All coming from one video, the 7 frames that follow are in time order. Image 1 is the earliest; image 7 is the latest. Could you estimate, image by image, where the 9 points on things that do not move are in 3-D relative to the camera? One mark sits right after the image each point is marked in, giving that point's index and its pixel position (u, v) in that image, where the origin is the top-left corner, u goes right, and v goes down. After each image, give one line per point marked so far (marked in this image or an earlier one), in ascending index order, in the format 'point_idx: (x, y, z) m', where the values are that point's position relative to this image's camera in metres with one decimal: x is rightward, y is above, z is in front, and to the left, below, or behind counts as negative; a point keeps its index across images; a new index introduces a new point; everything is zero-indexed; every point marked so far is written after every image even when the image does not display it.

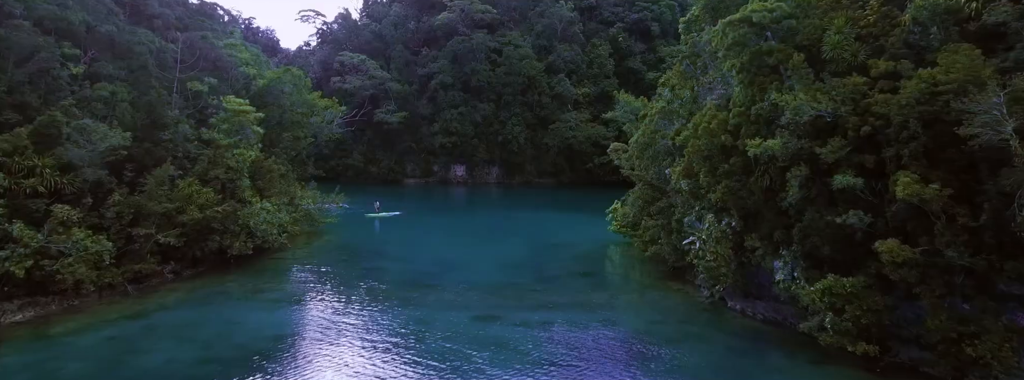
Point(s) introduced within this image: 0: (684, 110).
0: (+3.8, +1.7, +14.4) m
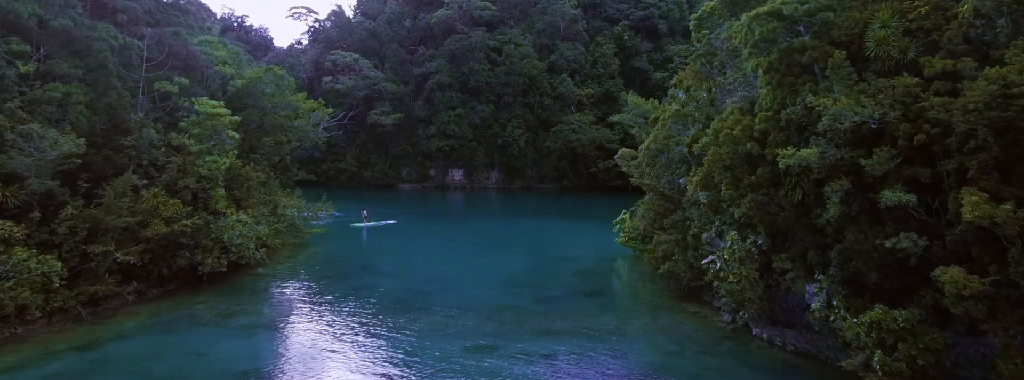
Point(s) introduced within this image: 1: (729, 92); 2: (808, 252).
0: (+3.8, +1.5, +13.1) m
1: (+4.1, +1.8, +12.4) m
2: (+4.3, -0.9, +9.7) m
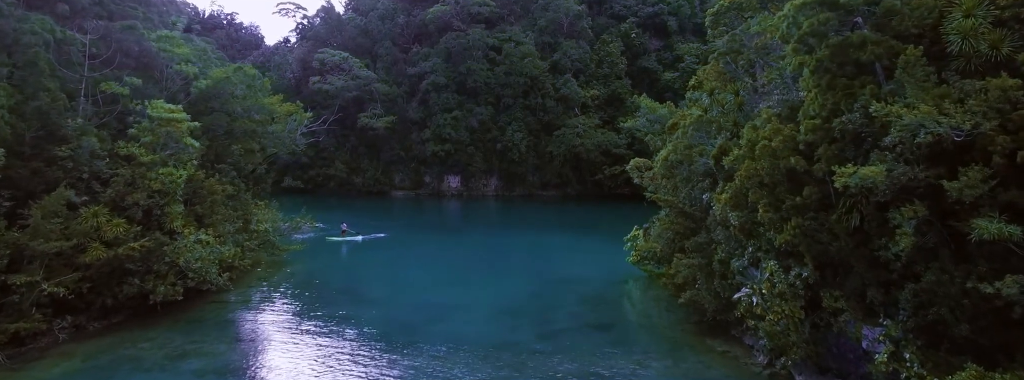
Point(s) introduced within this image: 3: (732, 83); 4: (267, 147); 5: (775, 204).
0: (+3.7, +1.2, +11.4) m
1: (+4.1, +1.5, +10.7) m
2: (+4.3, -1.2, +8.0) m
3: (+4.2, +2.0, +12.6) m
4: (-5.6, +1.0, +15.4) m
5: (+3.6, -0.2, +9.0) m
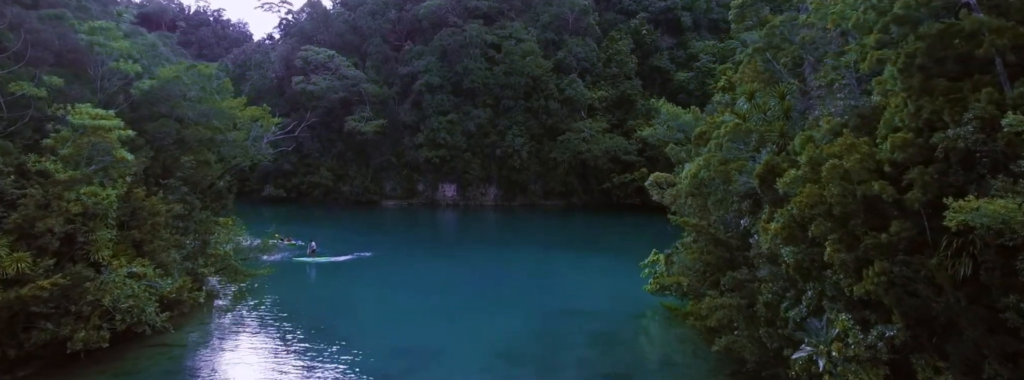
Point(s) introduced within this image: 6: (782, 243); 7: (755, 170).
0: (+3.7, +0.8, +9.4) m
1: (+4.1, +1.2, +8.7) m
2: (+4.3, -1.6, +6.0) m
3: (+4.2, +1.7, +10.6) m
4: (-5.6, +0.6, +13.3) m
5: (+3.5, -0.5, +7.0) m
6: (+3.2, -0.6, +8.0) m
7: (+3.3, +0.3, +9.2) m
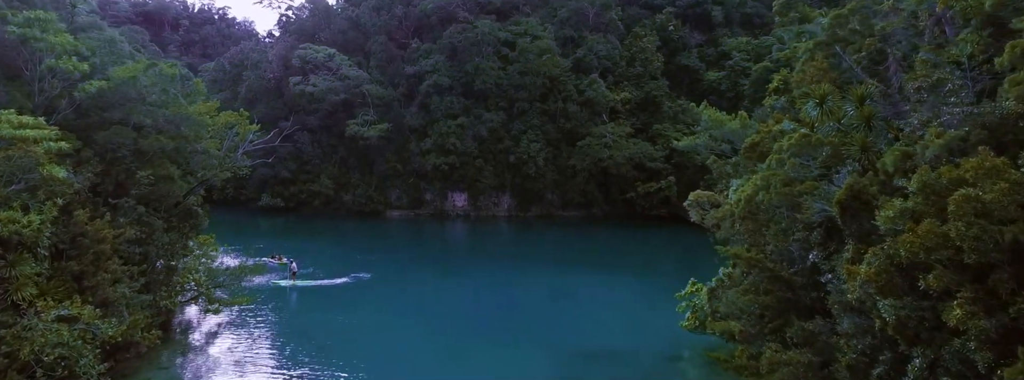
0: (+3.9, +0.5, +7.4) m
1: (+4.2, +0.9, +6.7) m
2: (+4.3, -1.9, +4.0) m
3: (+4.3, +1.4, +8.6) m
4: (-5.4, +0.3, +11.6) m
5: (+3.6, -0.9, +5.1) m
6: (+3.4, -1.0, +6.1) m
7: (+3.5, 0.0, +7.3) m
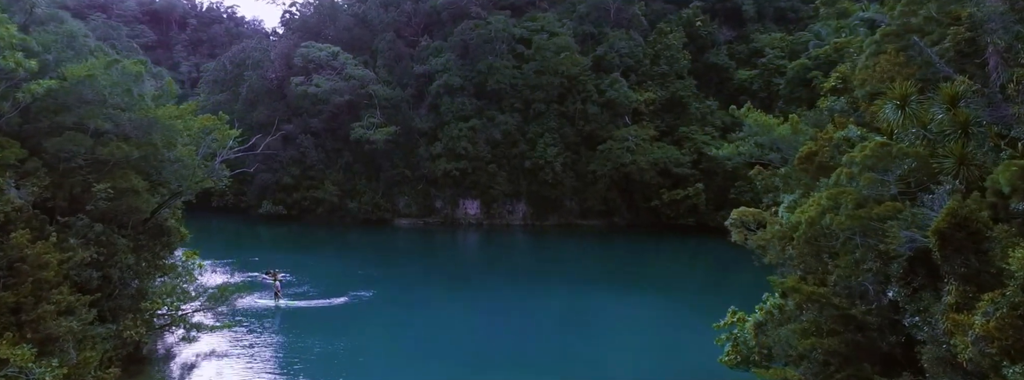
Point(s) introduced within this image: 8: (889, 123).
0: (+3.9, +0.3, +5.9) m
1: (+4.3, +0.6, +5.2) m
2: (+4.3, -2.1, +2.5) m
3: (+4.5, +1.1, +7.1) m
4: (-5.2, +0.1, +10.3) m
5: (+3.6, -1.1, +3.5) m
6: (+3.4, -1.2, +4.6) m
7: (+3.6, -0.3, +5.7) m
8: (+3.9, +0.7, +6.9) m
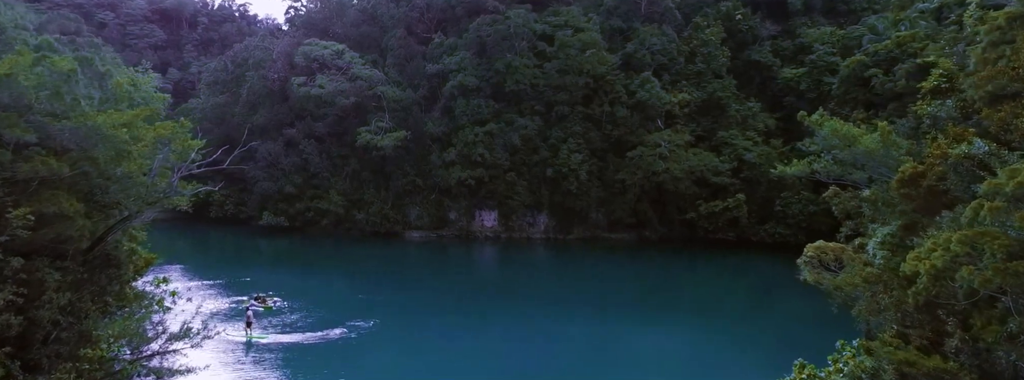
0: (+4.0, 0.0, +4.0) m
1: (+4.3, +0.3, +3.3) m
2: (+4.2, -2.4, +0.5) m
3: (+4.5, +0.8, +5.1) m
4: (-5.0, -0.1, +8.7) m
5: (+3.6, -1.4, +1.6) m
6: (+3.4, -1.5, +2.6) m
7: (+3.6, -0.6, +3.8) m
8: (+4.0, +0.4, +5.0) m
